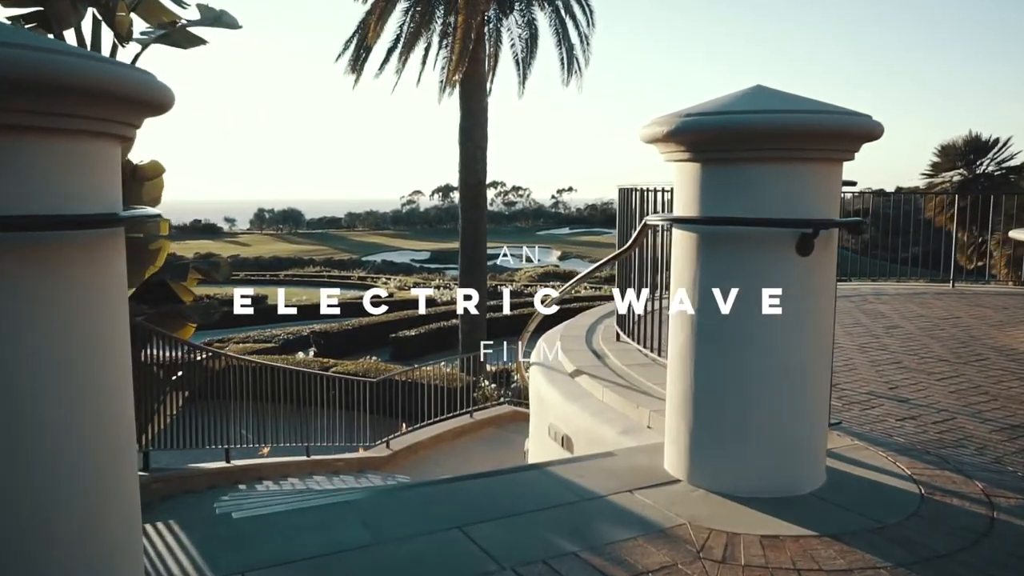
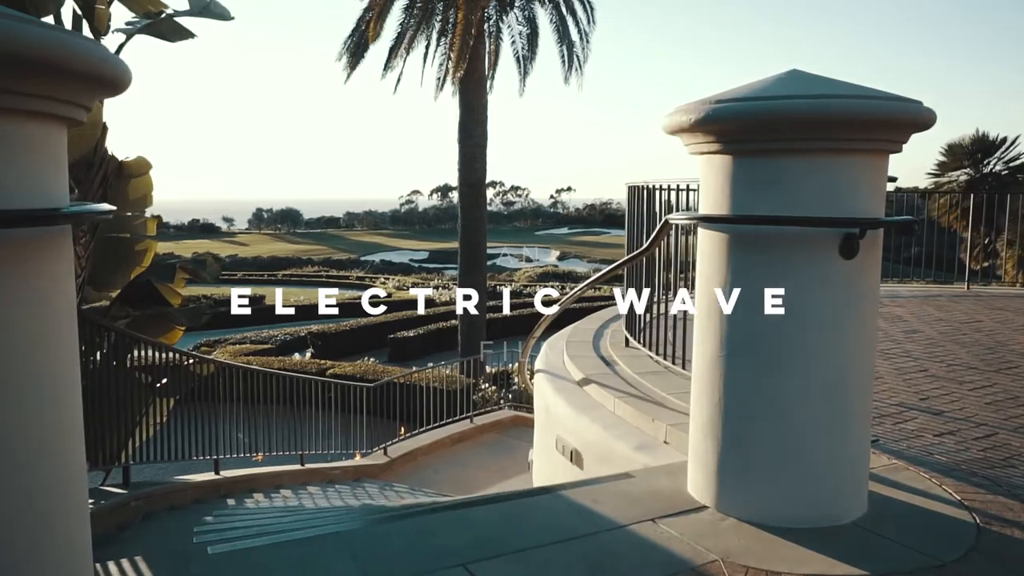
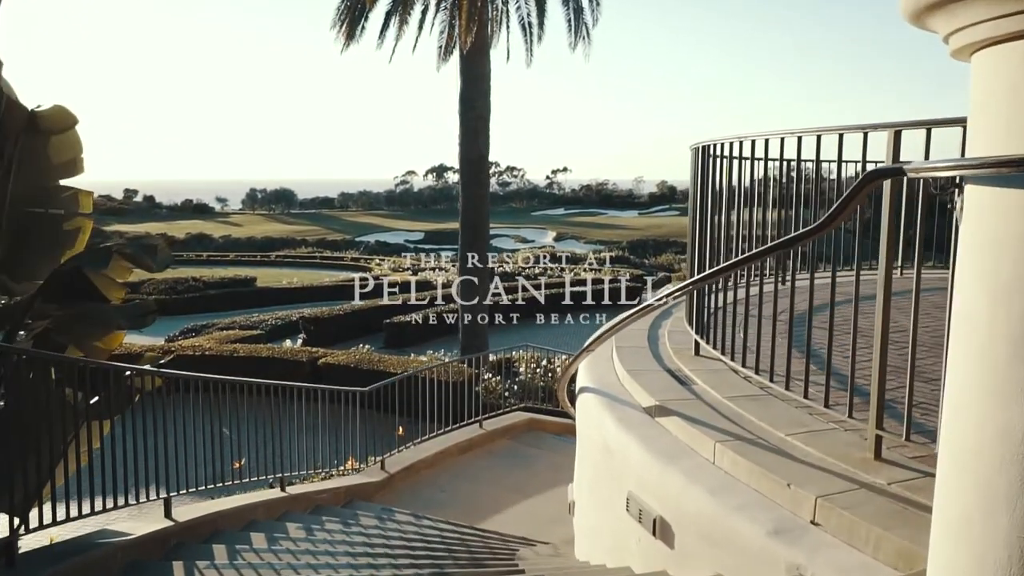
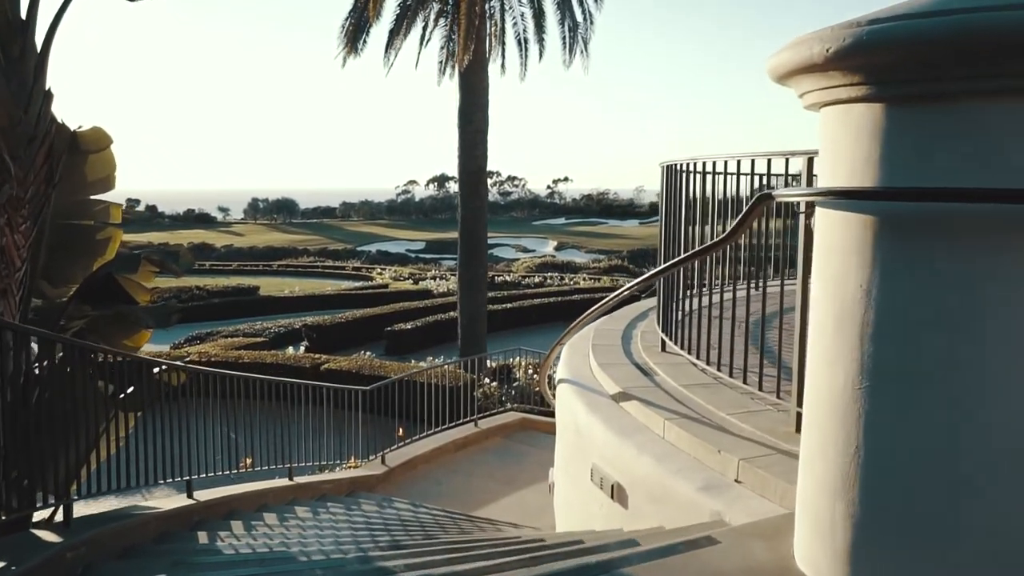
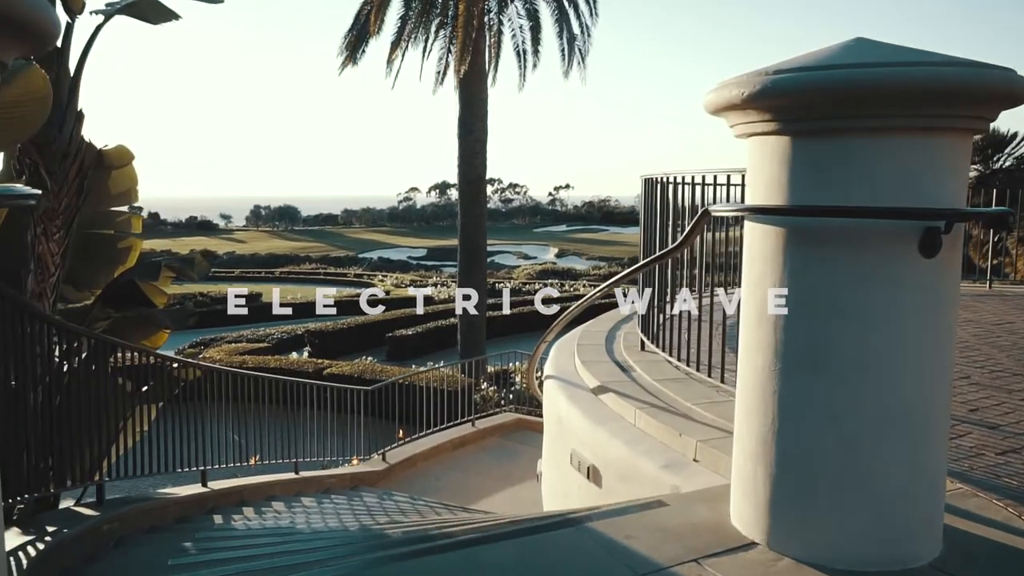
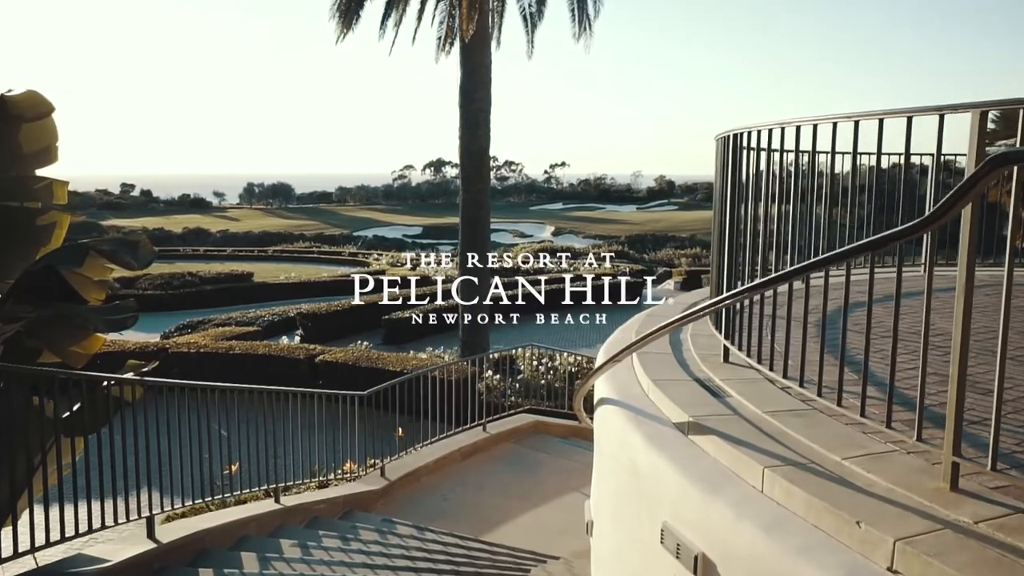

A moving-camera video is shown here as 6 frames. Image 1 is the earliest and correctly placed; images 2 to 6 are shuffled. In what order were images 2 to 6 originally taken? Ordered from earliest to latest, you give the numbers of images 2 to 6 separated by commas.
2, 5, 4, 3, 6
